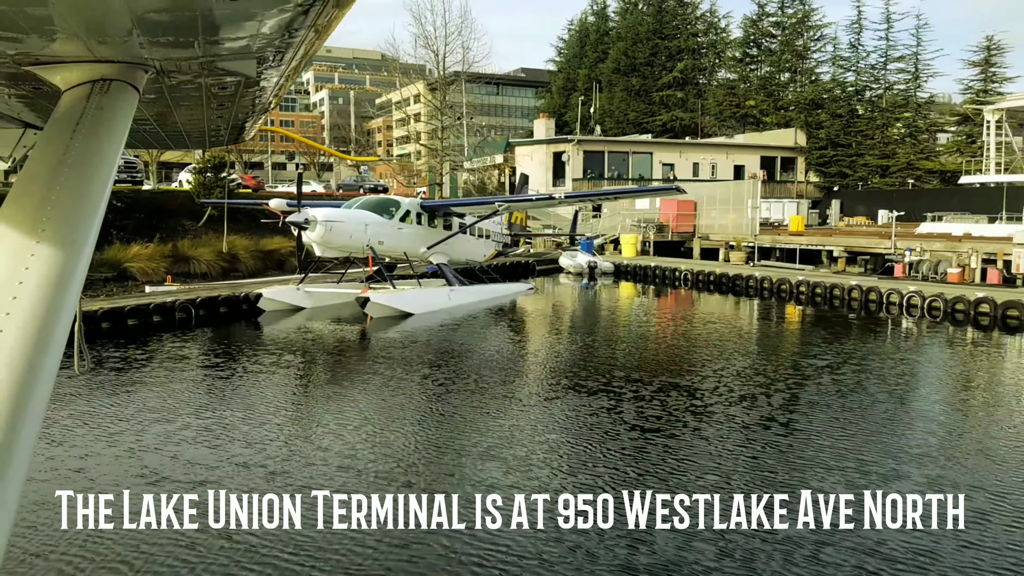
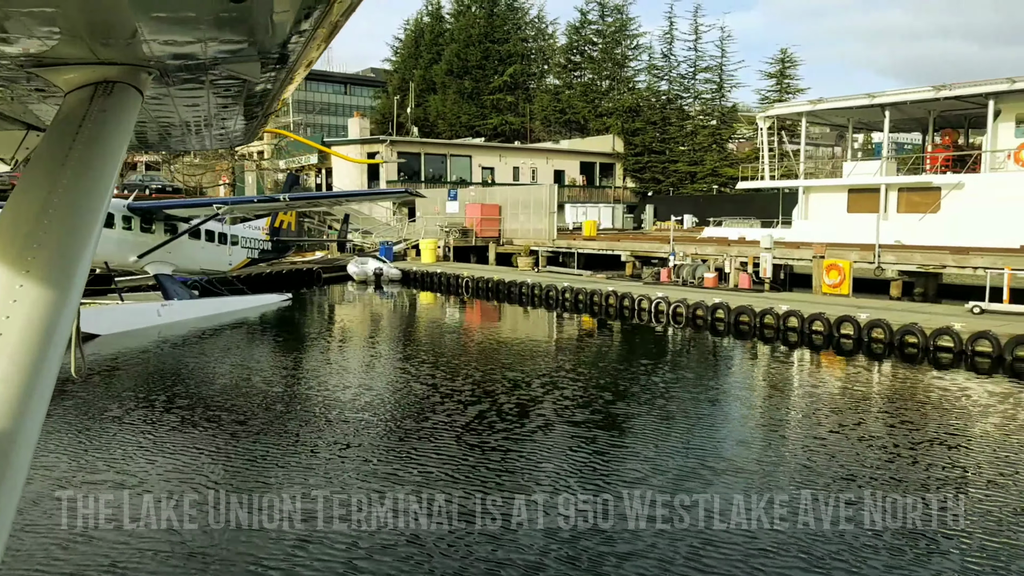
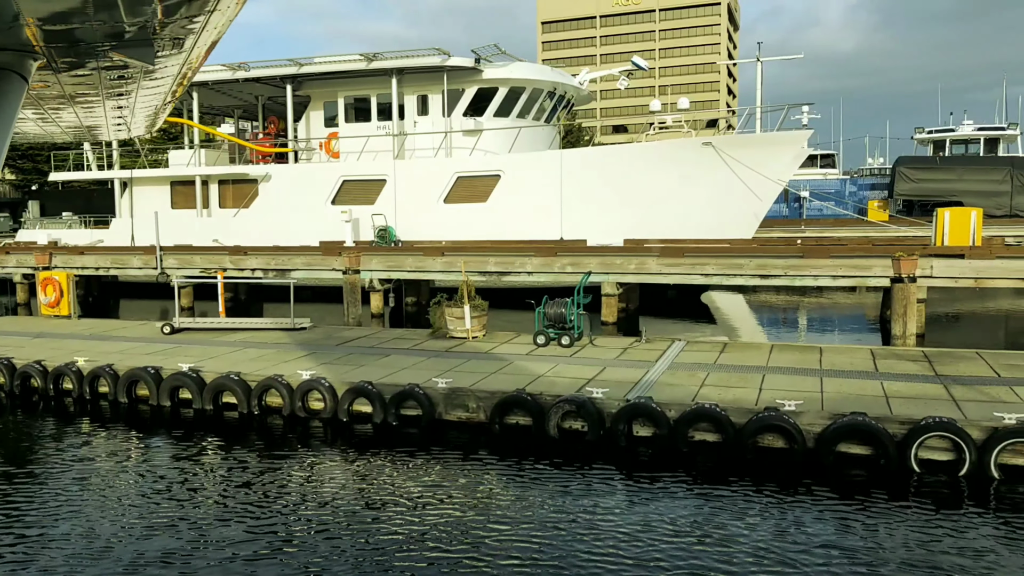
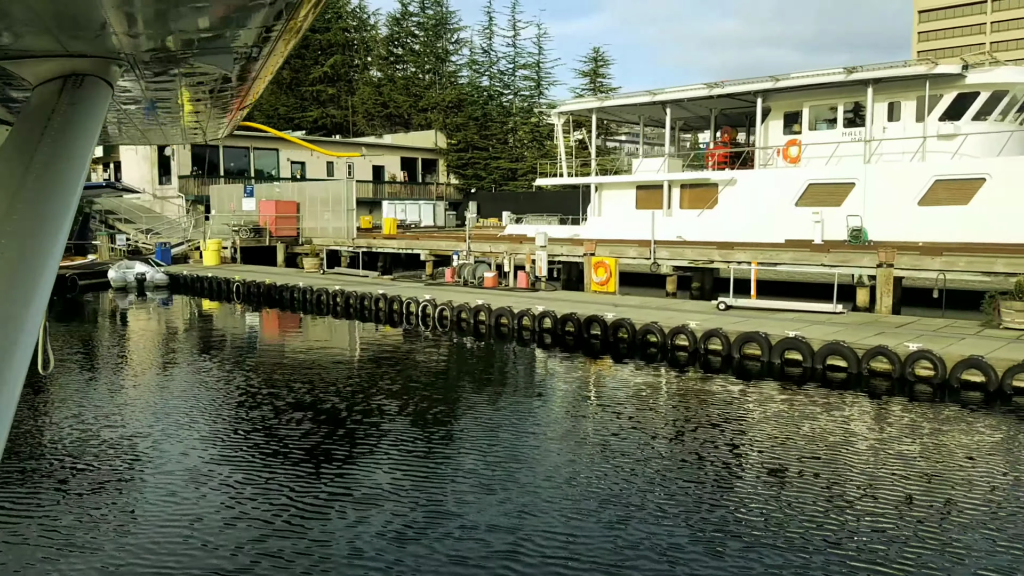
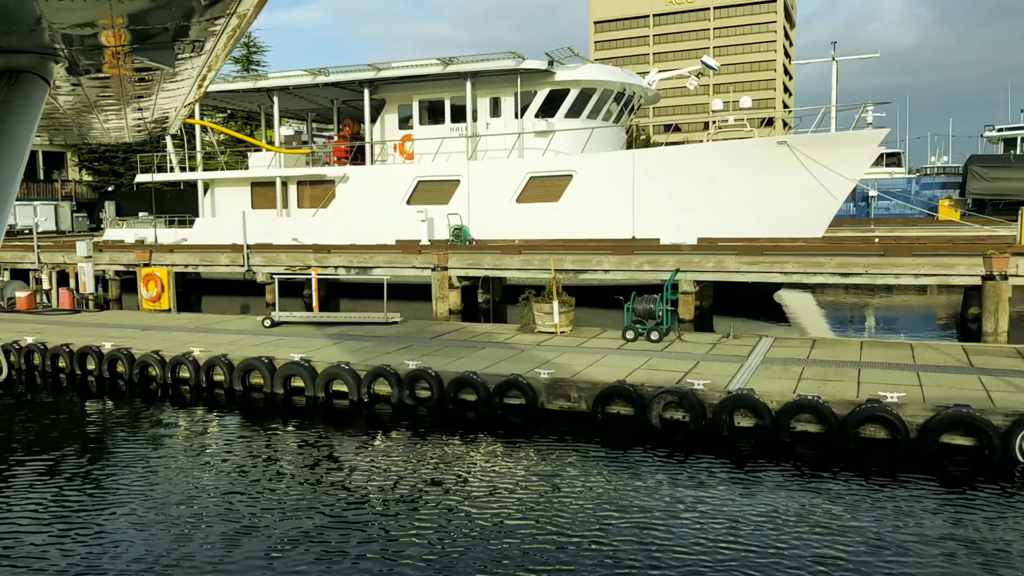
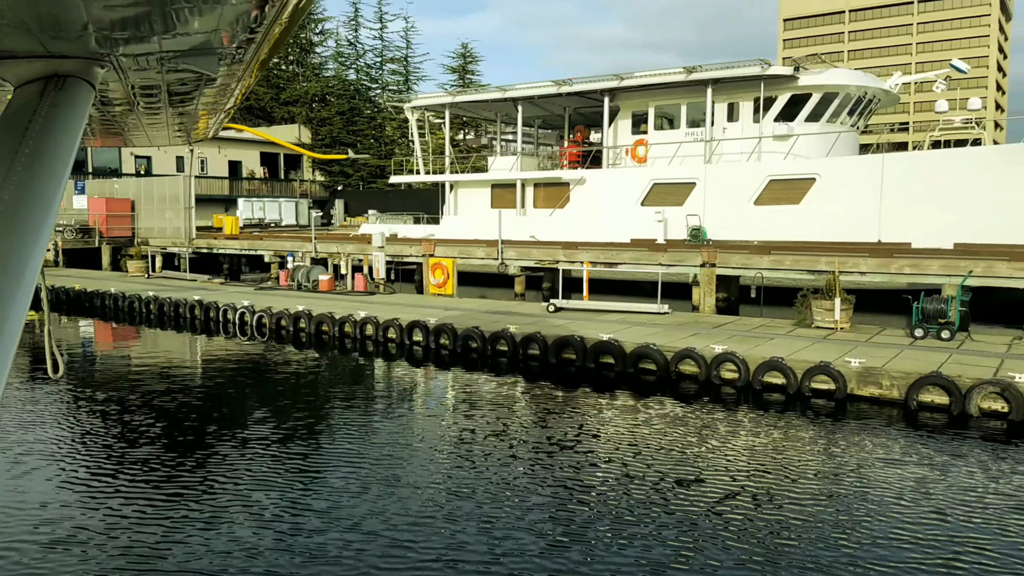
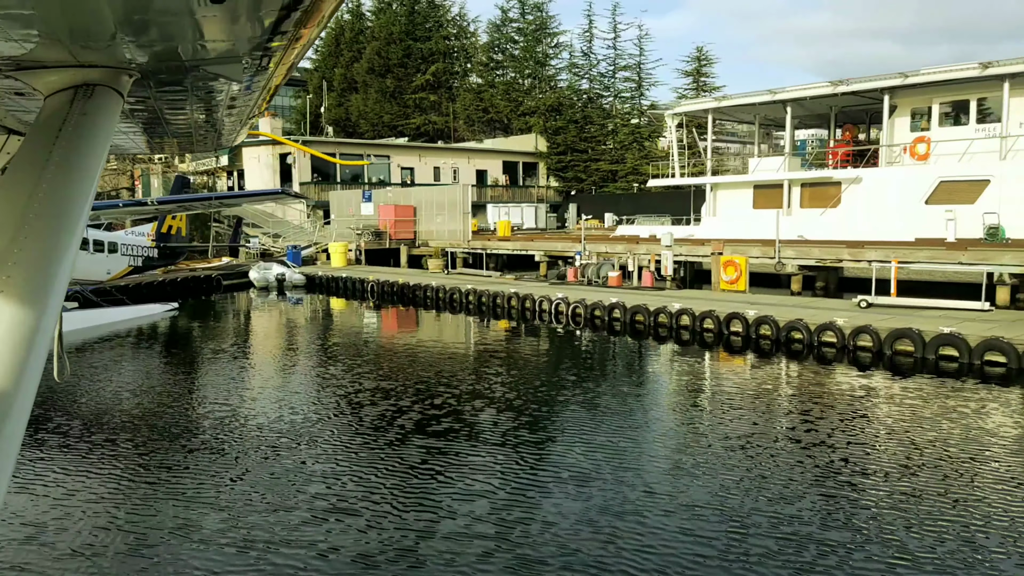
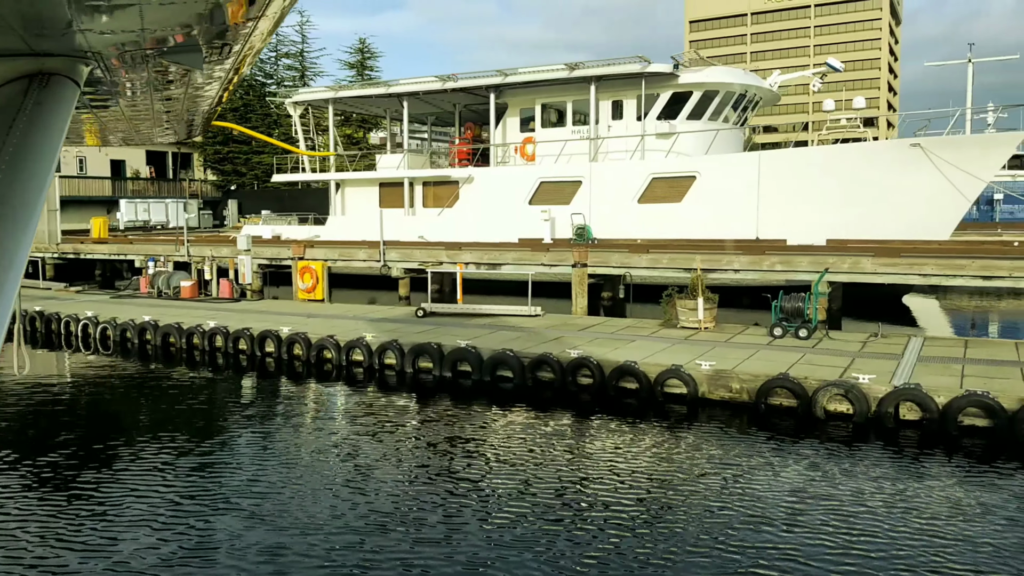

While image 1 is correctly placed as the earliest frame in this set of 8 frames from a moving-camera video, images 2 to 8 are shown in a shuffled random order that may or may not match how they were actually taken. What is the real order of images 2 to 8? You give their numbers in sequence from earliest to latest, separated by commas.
2, 7, 4, 6, 8, 5, 3
